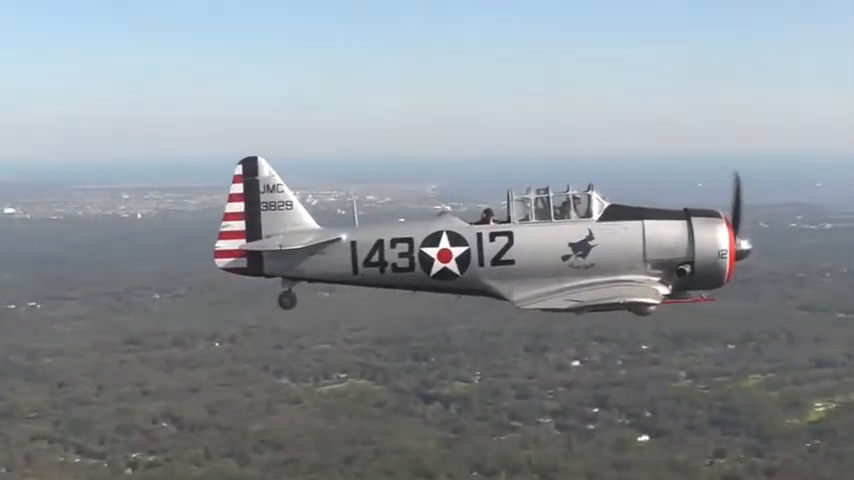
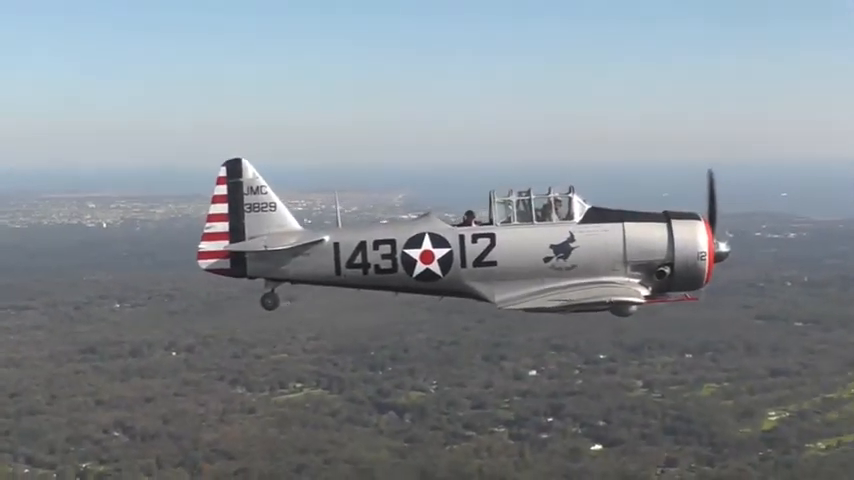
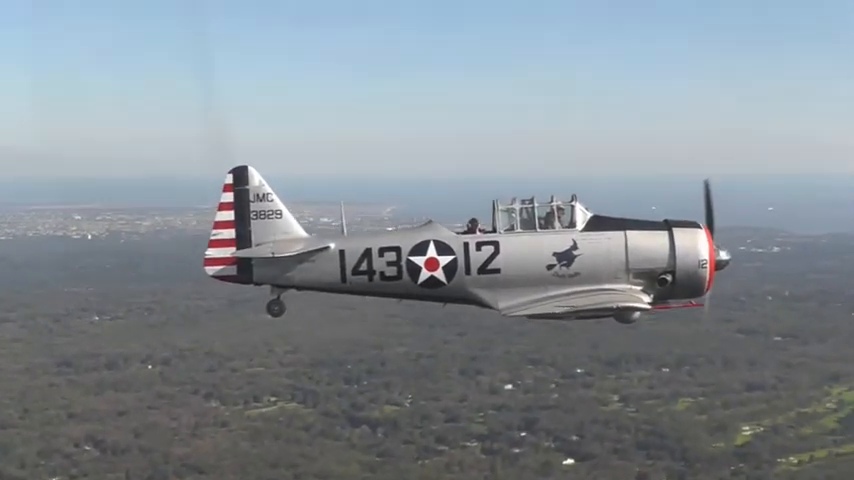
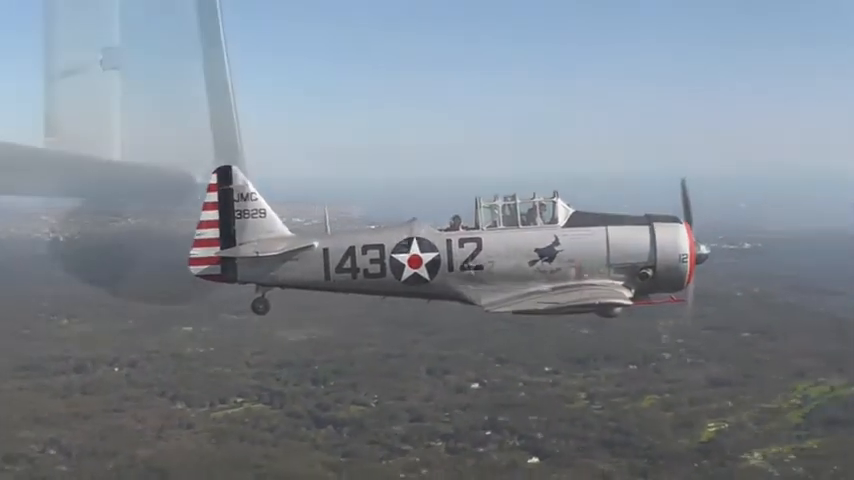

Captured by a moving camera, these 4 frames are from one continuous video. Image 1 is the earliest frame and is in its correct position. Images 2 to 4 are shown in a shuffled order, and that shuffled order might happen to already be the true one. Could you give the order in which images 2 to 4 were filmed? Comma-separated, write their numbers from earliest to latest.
2, 3, 4
